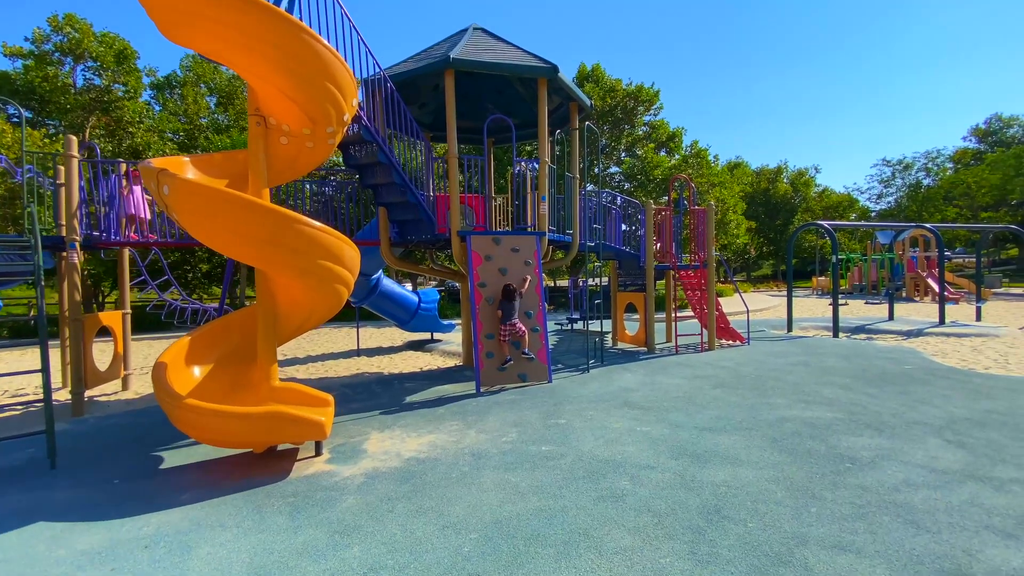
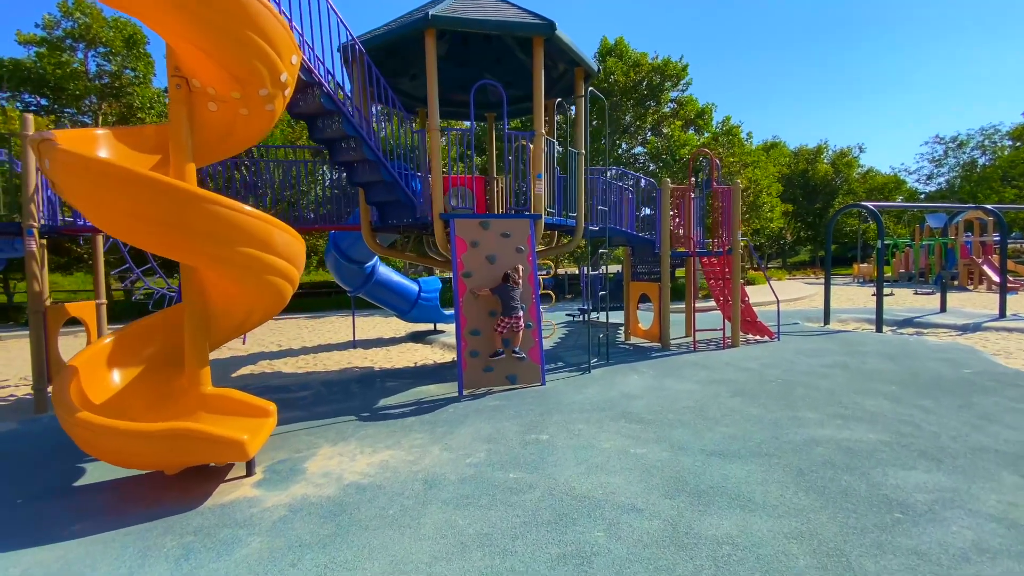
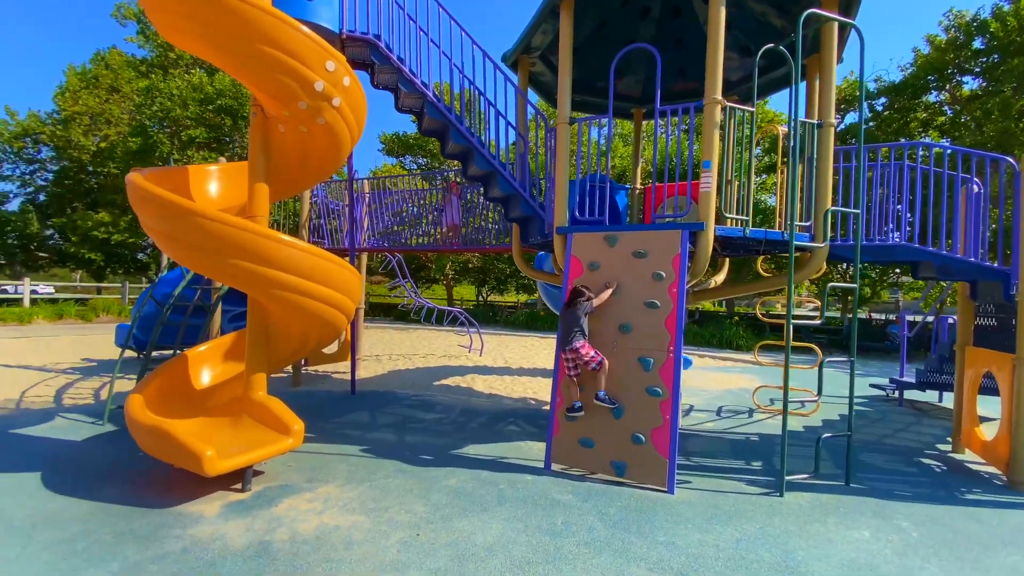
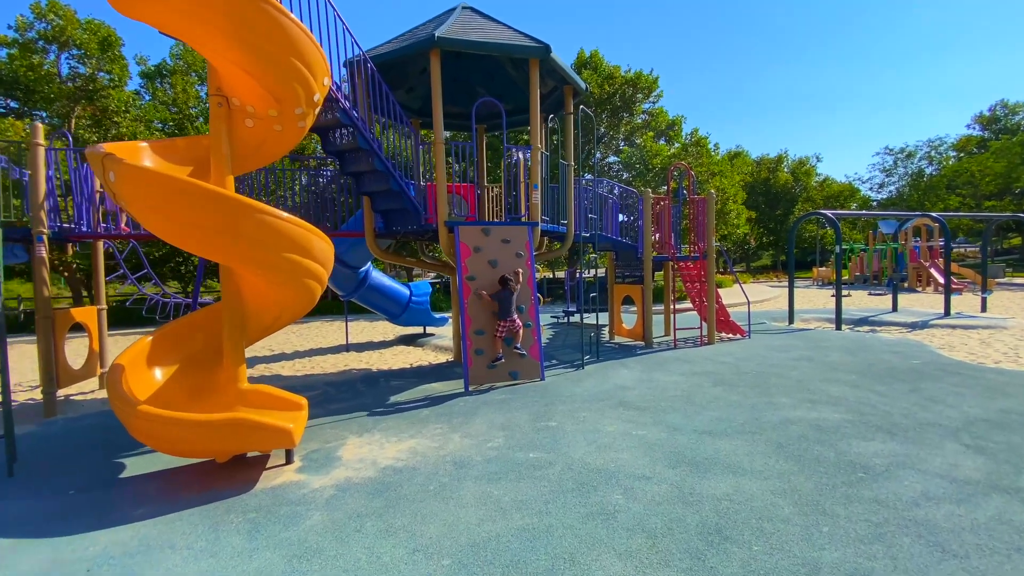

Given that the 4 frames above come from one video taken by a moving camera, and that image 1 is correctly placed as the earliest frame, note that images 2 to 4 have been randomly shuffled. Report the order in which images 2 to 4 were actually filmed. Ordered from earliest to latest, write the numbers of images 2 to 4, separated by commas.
4, 2, 3
